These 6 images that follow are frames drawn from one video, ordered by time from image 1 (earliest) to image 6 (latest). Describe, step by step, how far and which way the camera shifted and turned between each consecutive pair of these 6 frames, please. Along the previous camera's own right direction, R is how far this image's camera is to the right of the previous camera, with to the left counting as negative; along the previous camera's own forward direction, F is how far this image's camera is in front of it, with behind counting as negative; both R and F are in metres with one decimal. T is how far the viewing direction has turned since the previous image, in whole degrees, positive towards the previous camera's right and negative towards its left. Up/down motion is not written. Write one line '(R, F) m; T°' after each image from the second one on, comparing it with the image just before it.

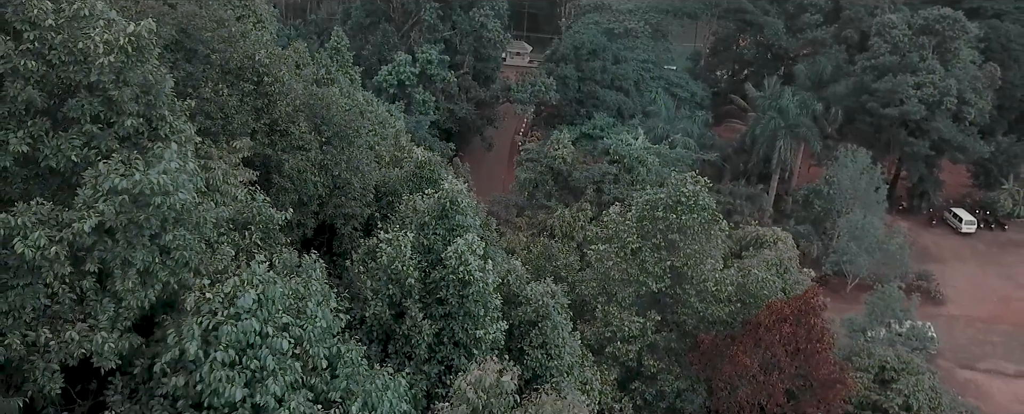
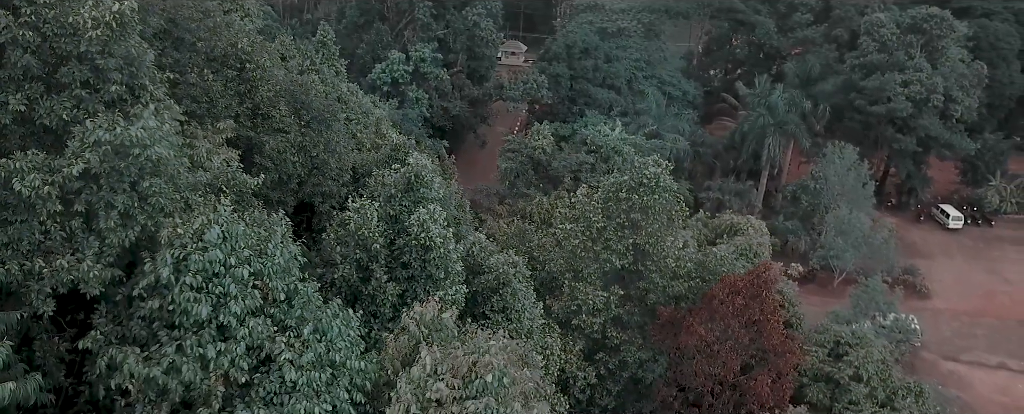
(+0.5, -0.8) m; 0°
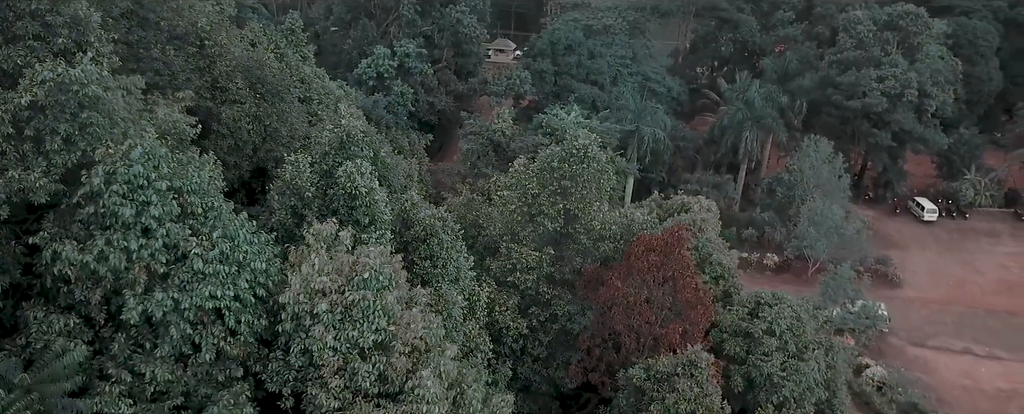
(+1.1, -1.3) m; 0°
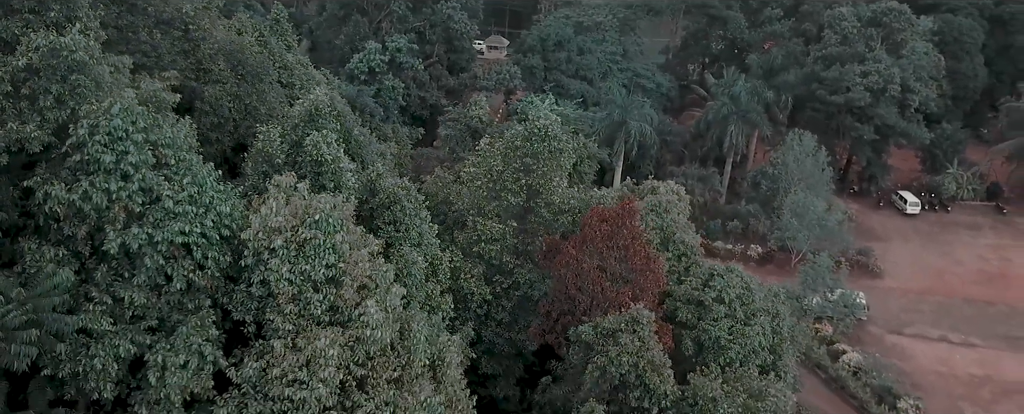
(+0.7, -1.1) m; 0°
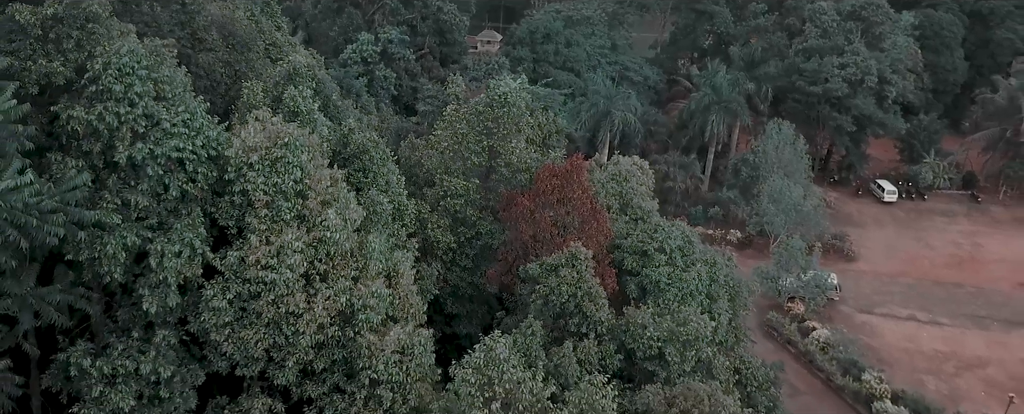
(+0.8, -1.9) m; 0°
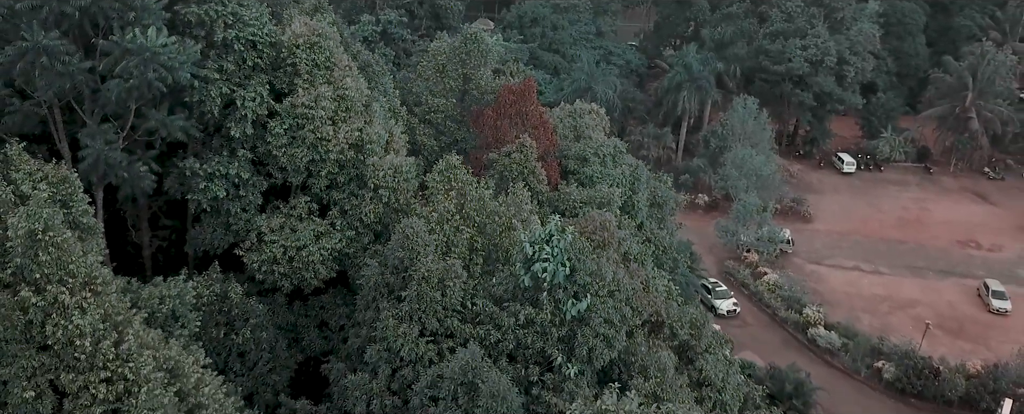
(+0.9, -5.6) m; 0°
